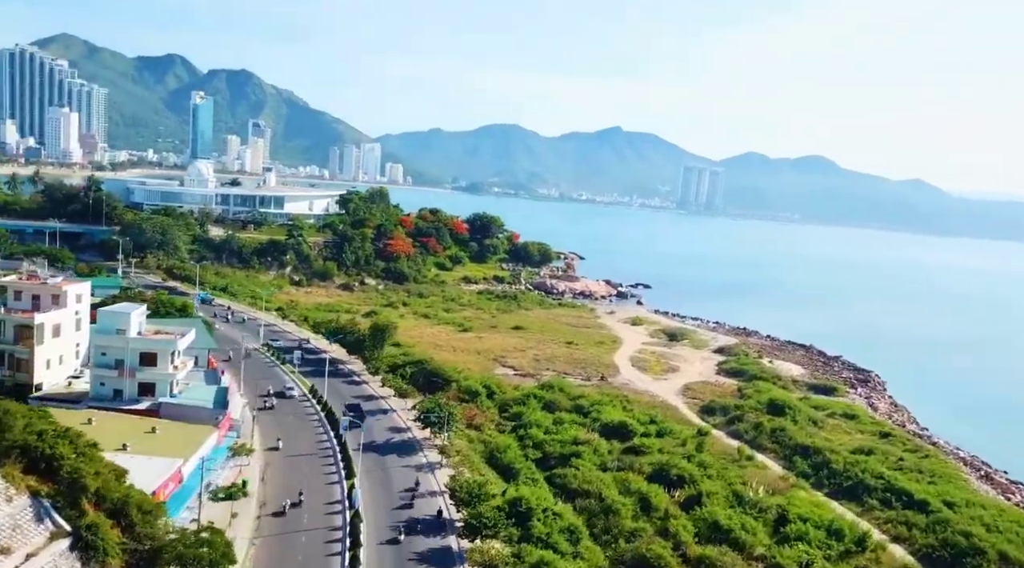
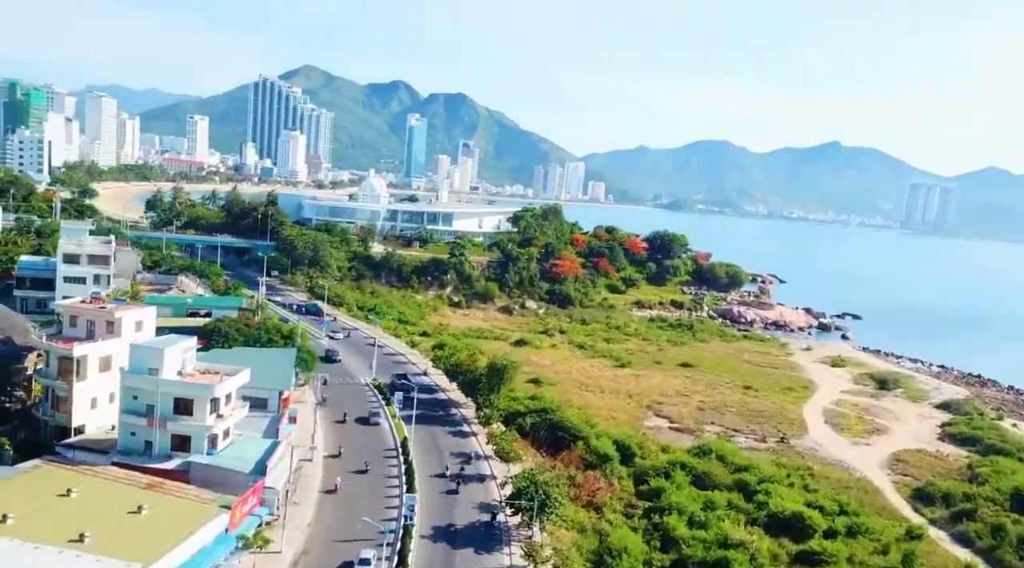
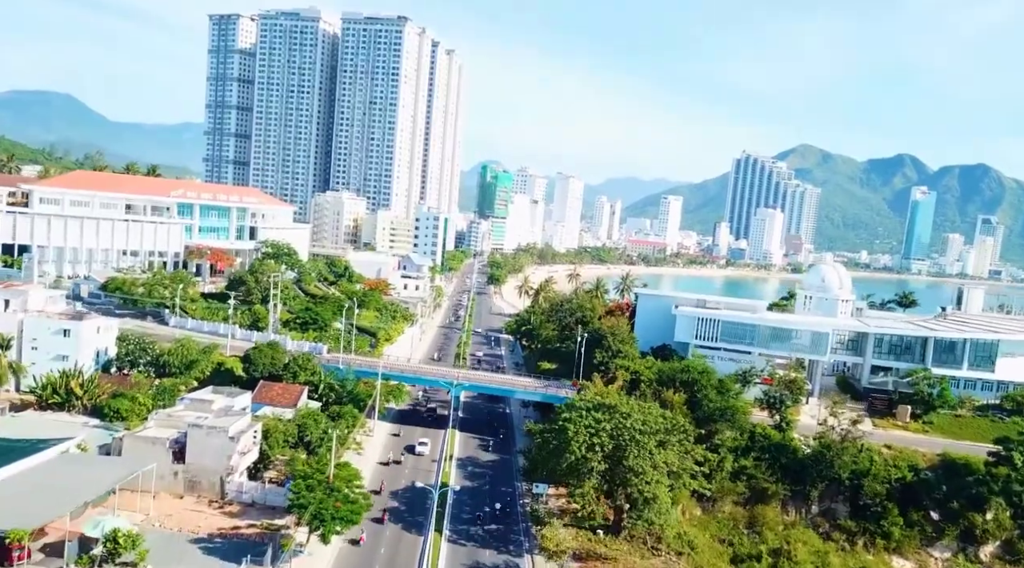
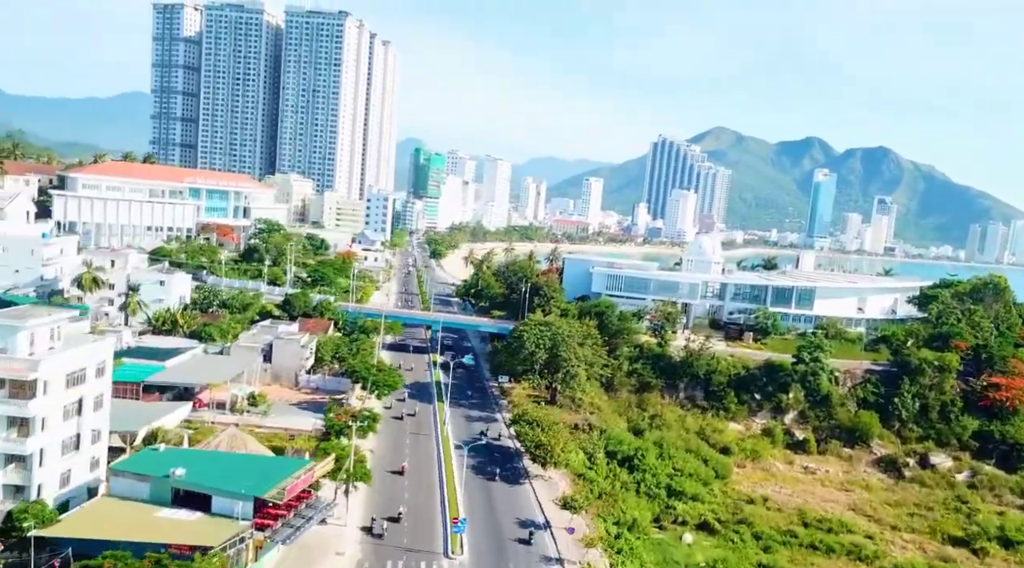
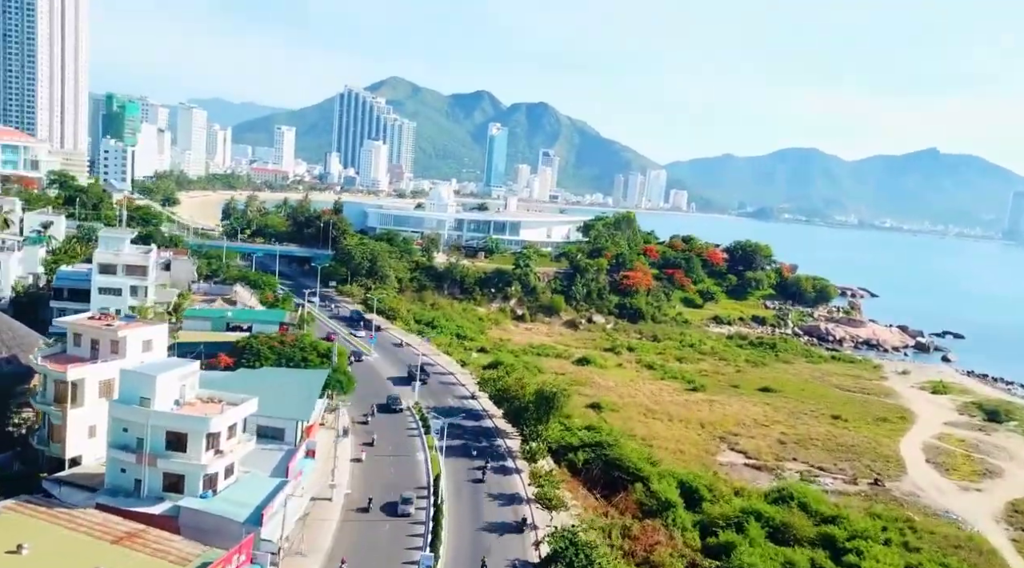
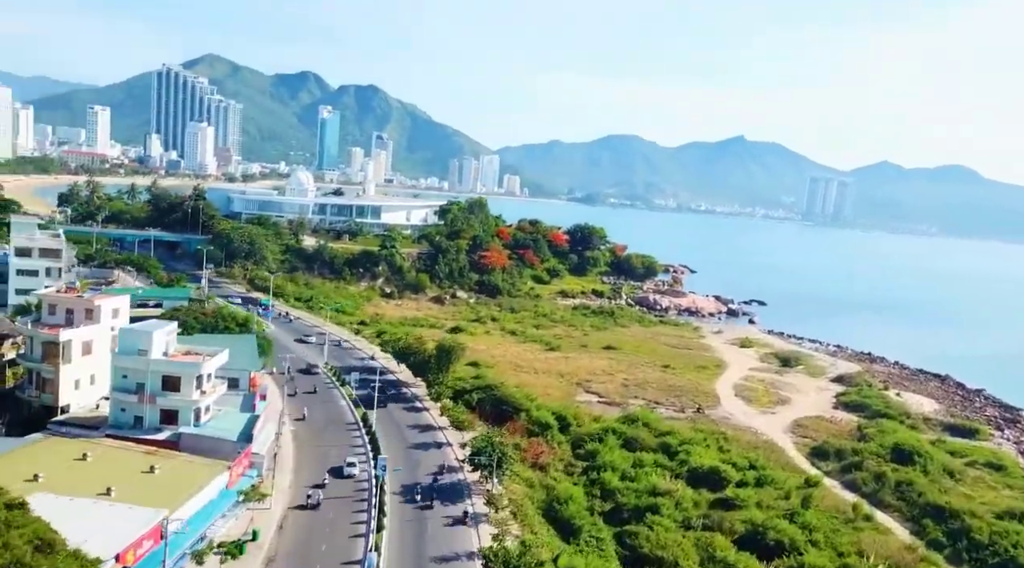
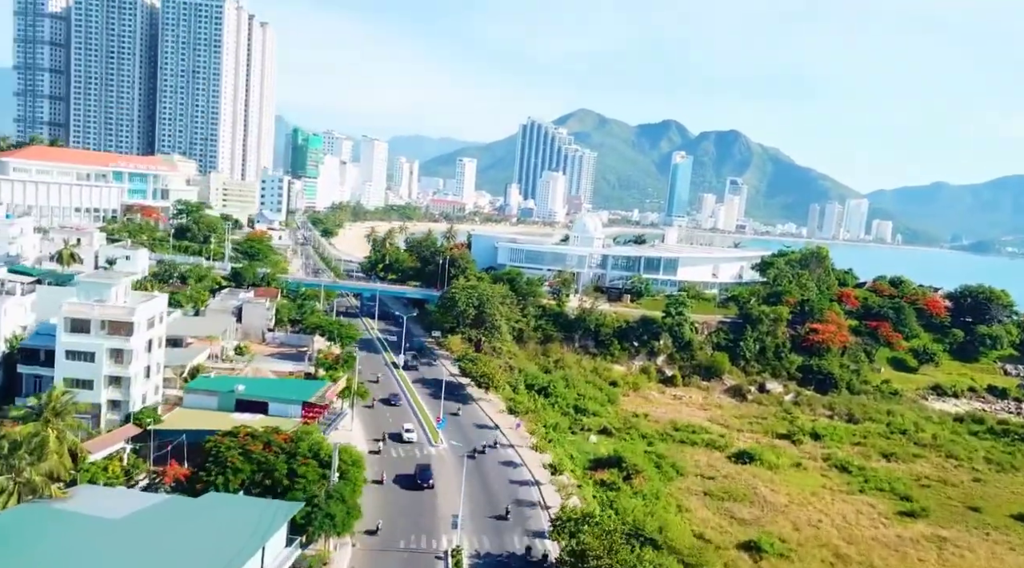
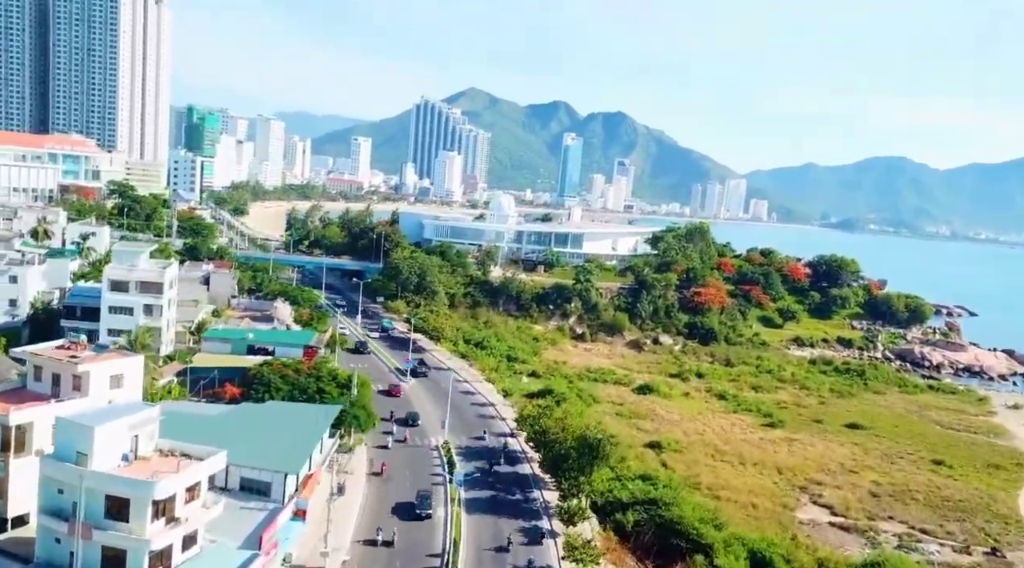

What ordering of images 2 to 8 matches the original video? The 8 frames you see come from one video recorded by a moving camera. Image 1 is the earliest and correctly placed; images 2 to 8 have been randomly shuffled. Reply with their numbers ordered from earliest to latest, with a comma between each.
6, 2, 5, 8, 7, 4, 3
